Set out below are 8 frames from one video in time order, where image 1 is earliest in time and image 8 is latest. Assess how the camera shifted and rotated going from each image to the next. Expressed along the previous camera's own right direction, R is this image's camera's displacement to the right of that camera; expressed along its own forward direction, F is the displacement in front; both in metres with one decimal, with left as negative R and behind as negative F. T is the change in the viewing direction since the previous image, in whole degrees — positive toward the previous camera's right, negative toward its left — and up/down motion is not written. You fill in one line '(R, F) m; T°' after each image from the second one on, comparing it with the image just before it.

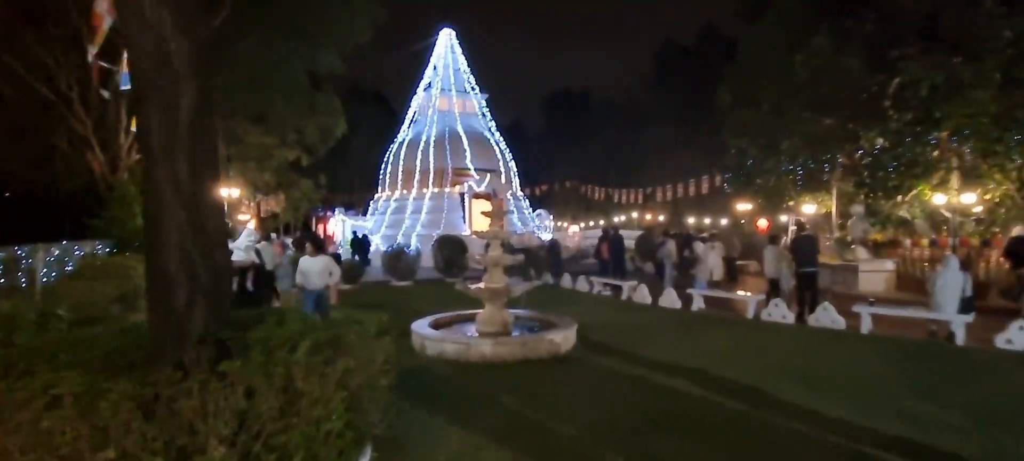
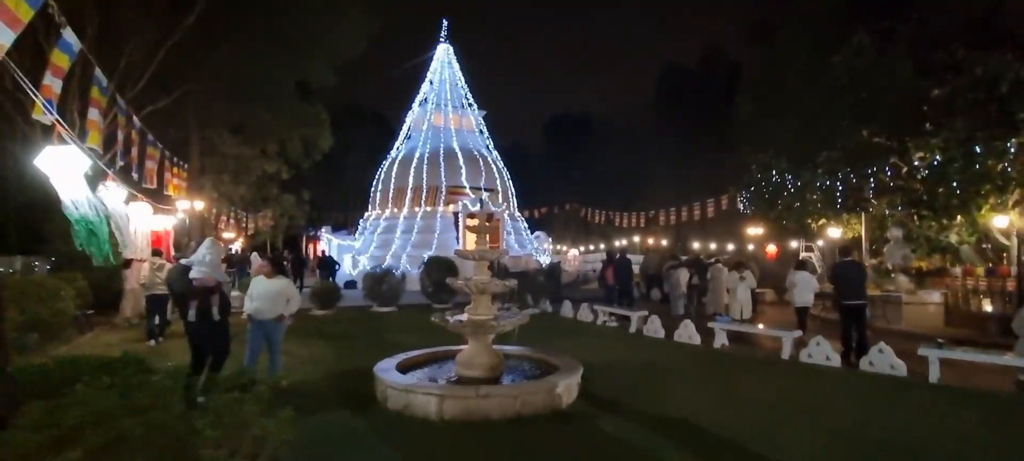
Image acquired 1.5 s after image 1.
(+0.1, +1.8) m; 0°
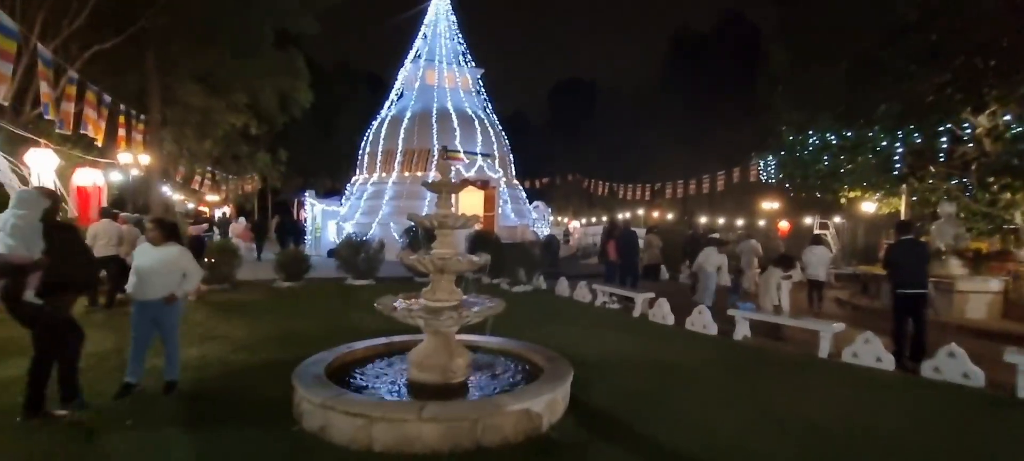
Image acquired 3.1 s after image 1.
(+0.4, +2.0) m; 0°
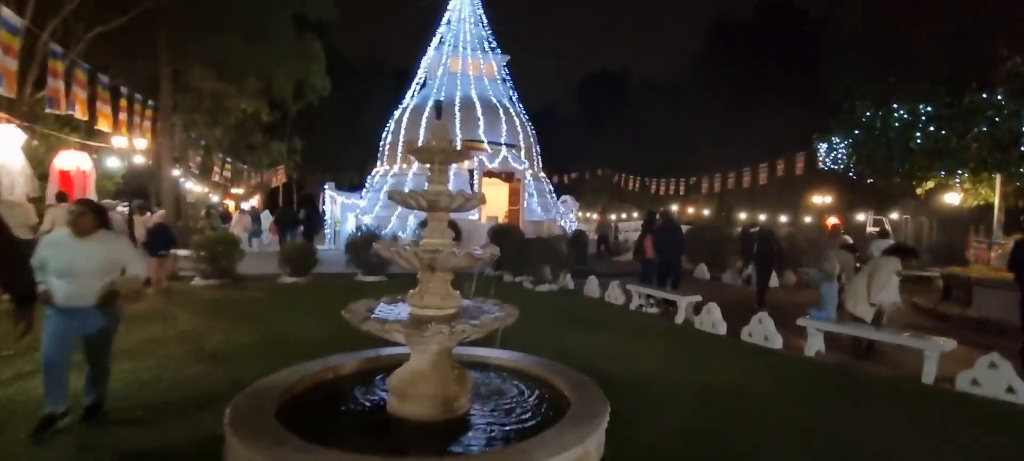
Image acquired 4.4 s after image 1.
(+0.1, +1.5) m; -3°
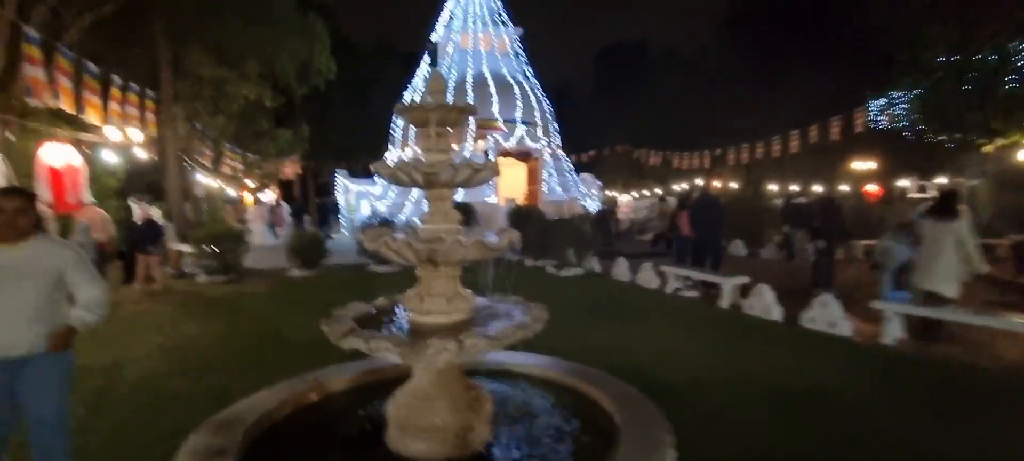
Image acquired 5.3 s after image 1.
(0.0, +1.0) m; -2°
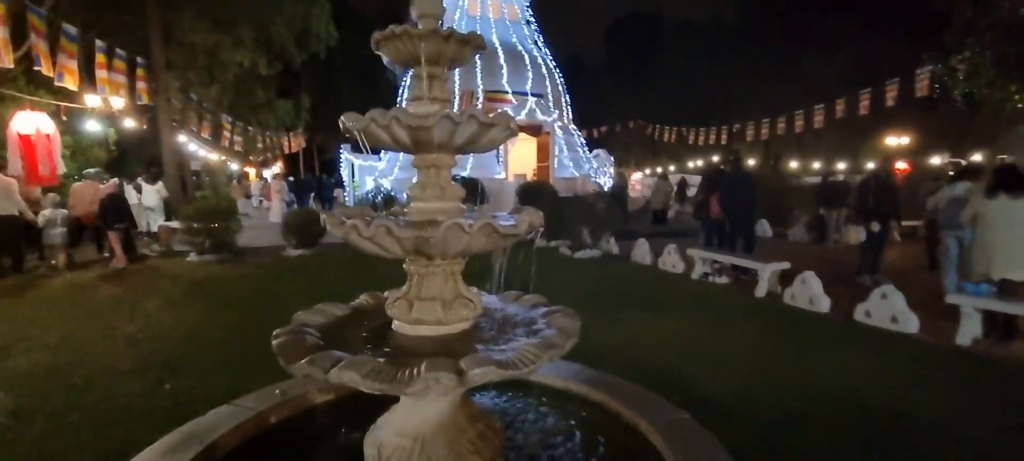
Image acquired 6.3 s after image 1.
(-0.1, +0.9) m; -1°
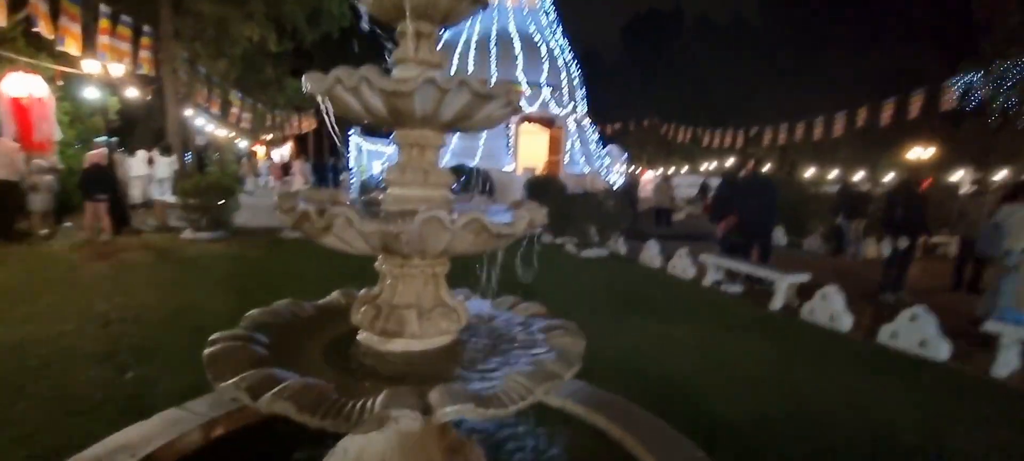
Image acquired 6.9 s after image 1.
(0.0, +0.4) m; -1°
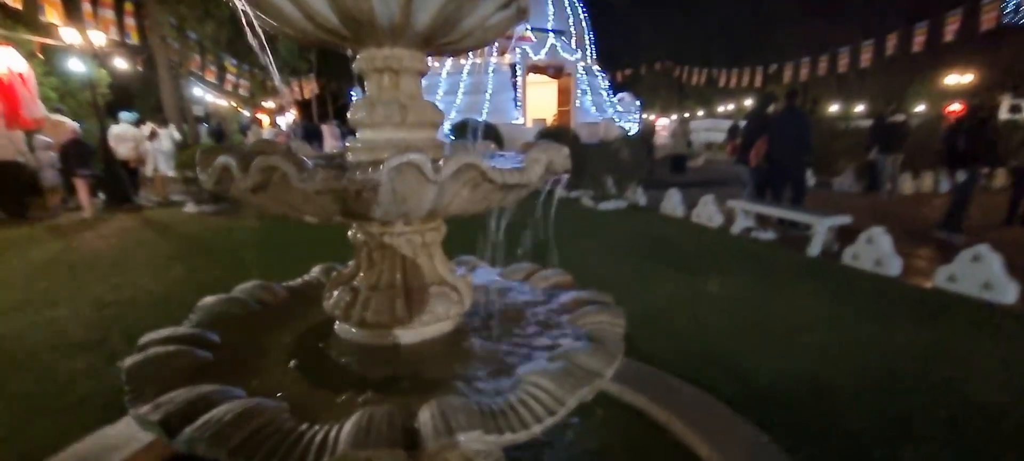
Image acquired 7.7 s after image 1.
(0.0, +0.5) m; -2°
